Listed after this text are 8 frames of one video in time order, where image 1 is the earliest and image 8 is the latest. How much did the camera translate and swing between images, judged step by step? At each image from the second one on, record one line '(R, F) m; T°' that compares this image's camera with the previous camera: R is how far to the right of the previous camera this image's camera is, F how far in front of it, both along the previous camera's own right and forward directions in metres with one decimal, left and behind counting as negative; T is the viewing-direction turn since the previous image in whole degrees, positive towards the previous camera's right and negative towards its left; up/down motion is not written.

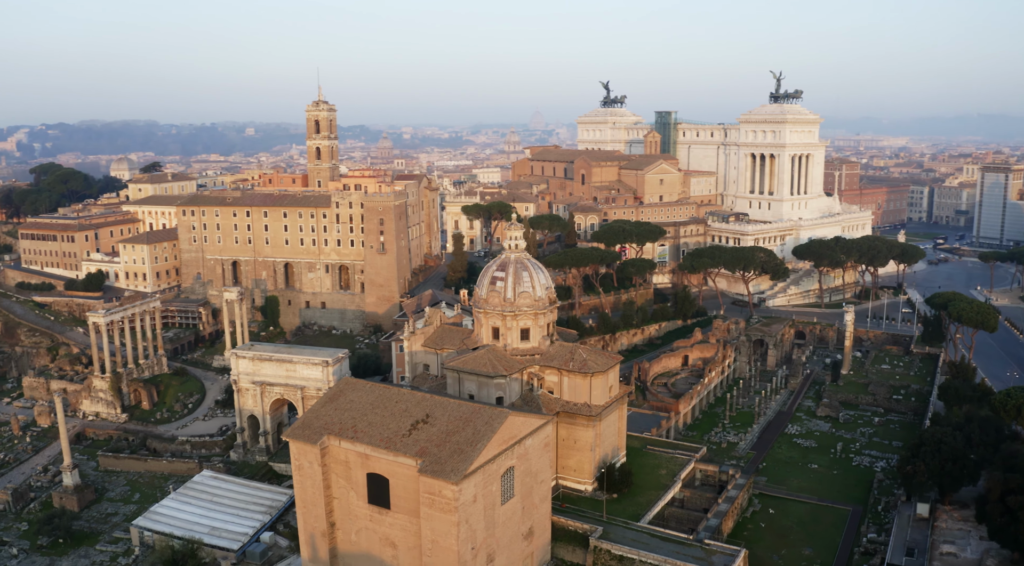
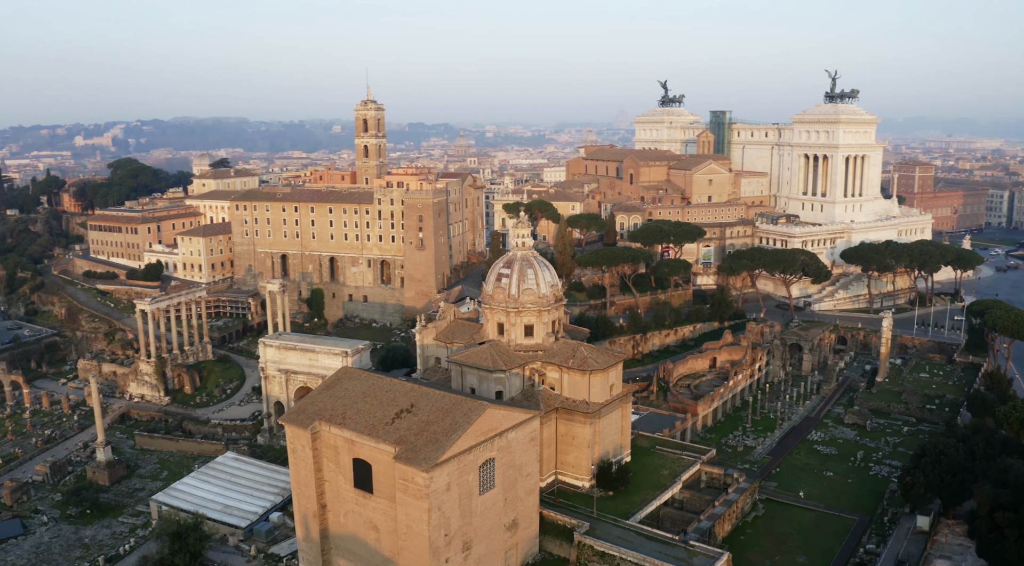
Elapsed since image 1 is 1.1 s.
(+3.1, -0.3) m; -5°
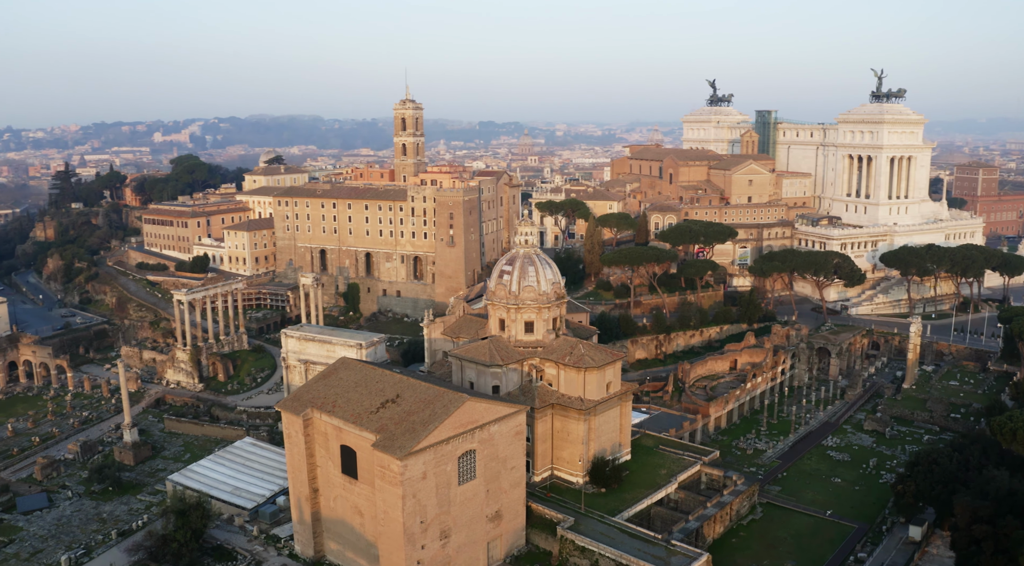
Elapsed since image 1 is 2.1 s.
(+2.8, -0.4) m; -4°
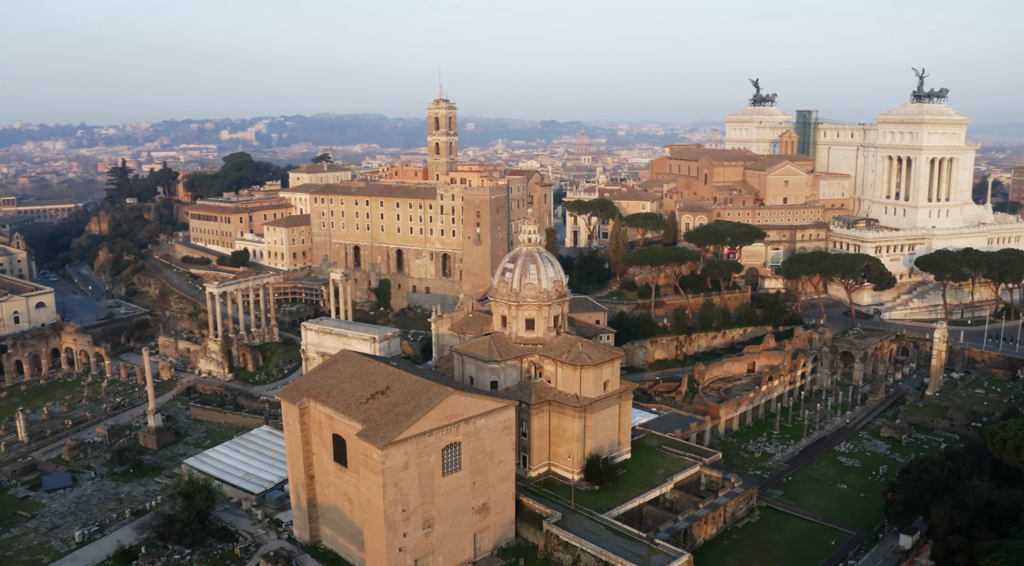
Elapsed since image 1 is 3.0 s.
(+2.4, -0.4) m; -4°
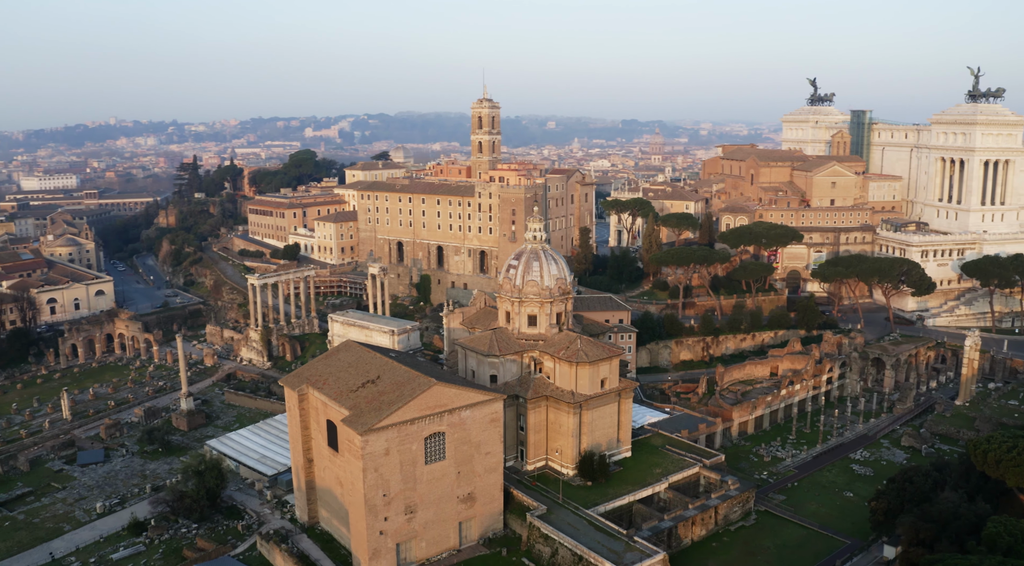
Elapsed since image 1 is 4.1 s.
(+3.2, -0.6) m; -5°
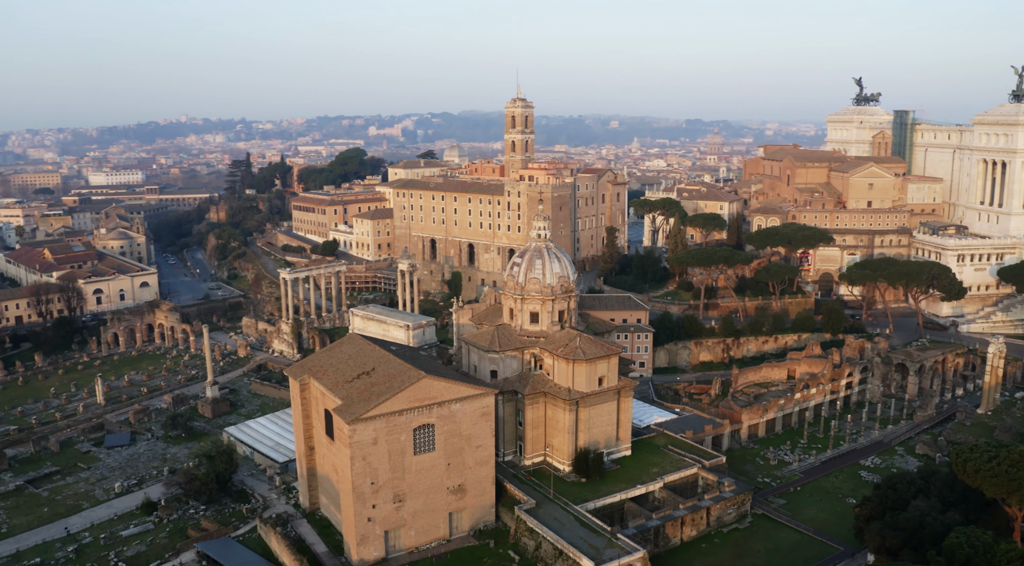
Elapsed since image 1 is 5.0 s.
(+2.5, -0.5) m; -4°
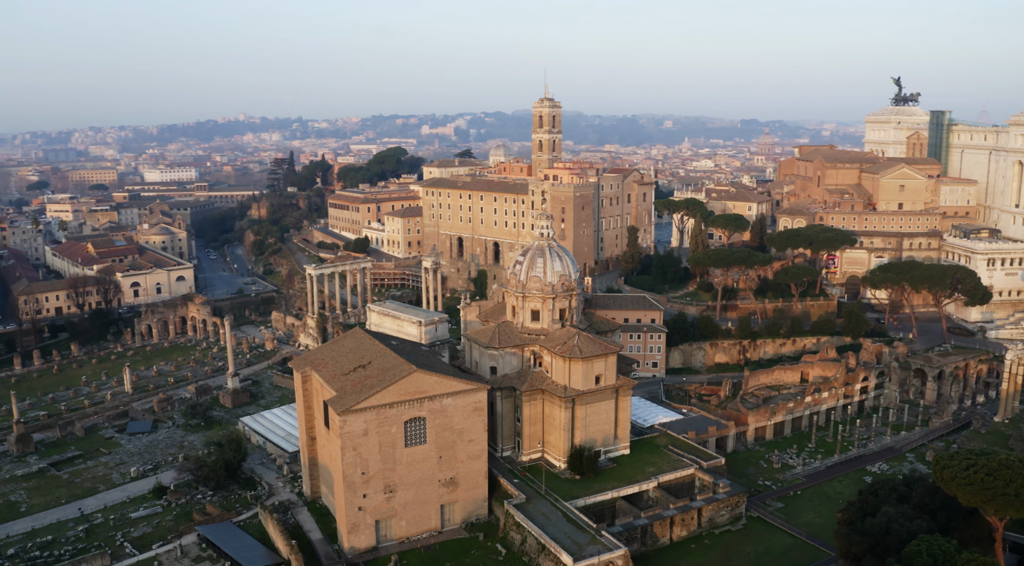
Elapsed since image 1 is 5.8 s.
(+2.2, -0.5) m; -3°
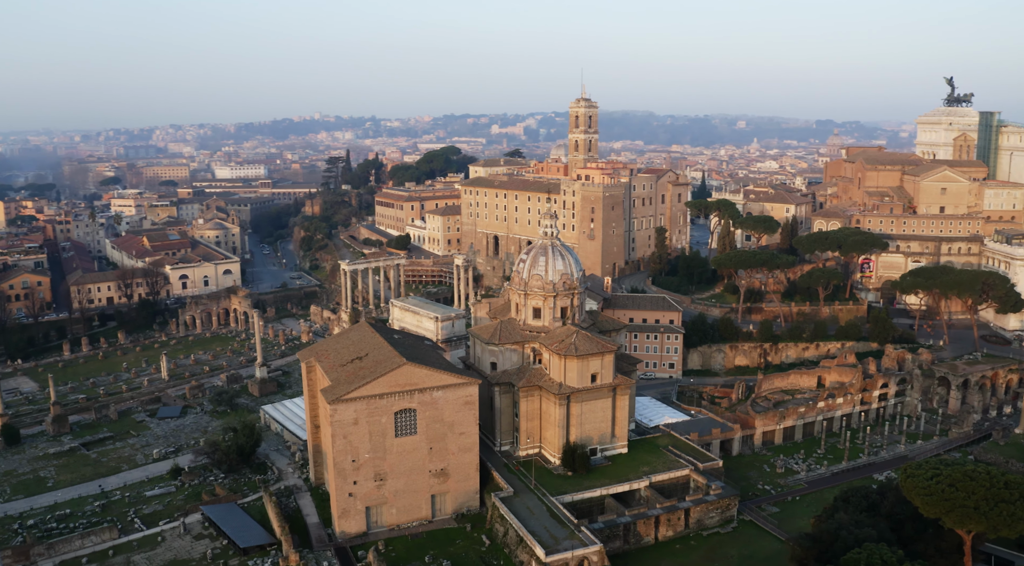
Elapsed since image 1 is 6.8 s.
(+3.0, -0.7) m; -5°
